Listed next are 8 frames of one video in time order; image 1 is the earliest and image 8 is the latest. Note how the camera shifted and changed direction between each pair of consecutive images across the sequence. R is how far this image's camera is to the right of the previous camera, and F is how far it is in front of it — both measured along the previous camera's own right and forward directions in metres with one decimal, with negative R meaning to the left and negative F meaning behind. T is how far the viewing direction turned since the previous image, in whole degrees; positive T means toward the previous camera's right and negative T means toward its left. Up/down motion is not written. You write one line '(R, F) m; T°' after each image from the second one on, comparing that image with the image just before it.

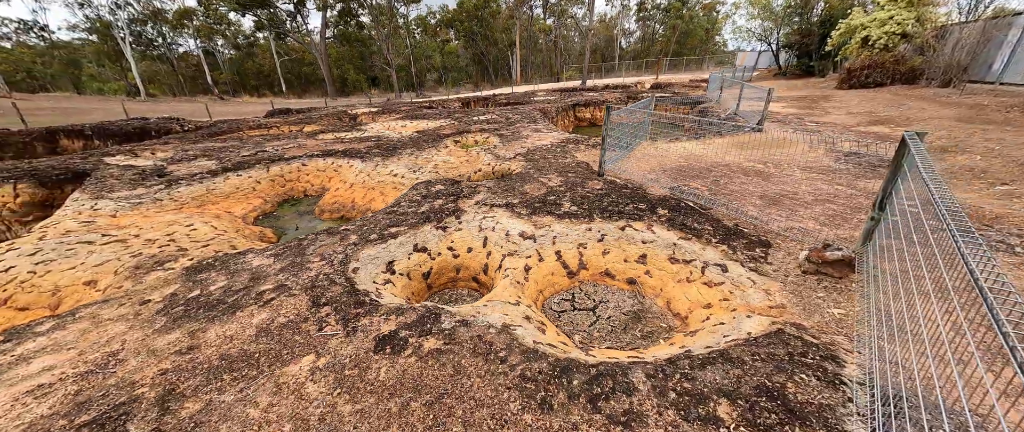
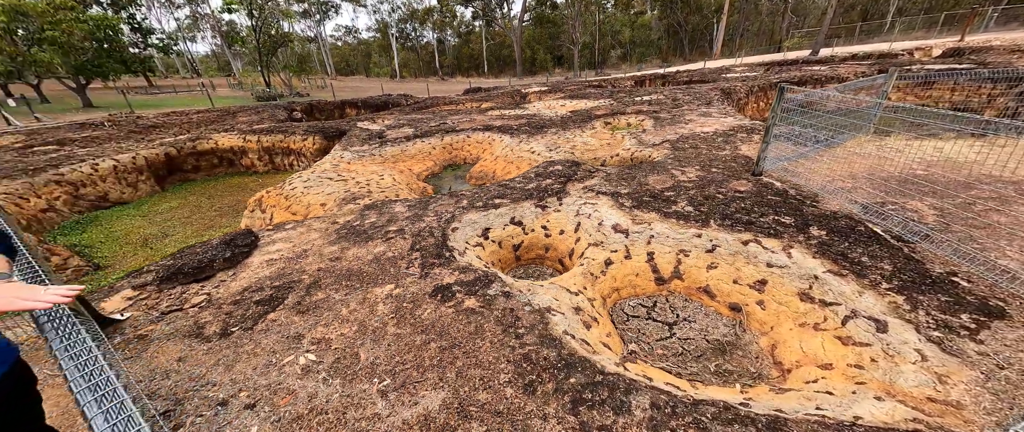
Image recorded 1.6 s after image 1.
(+0.8, +0.1) m; -26°
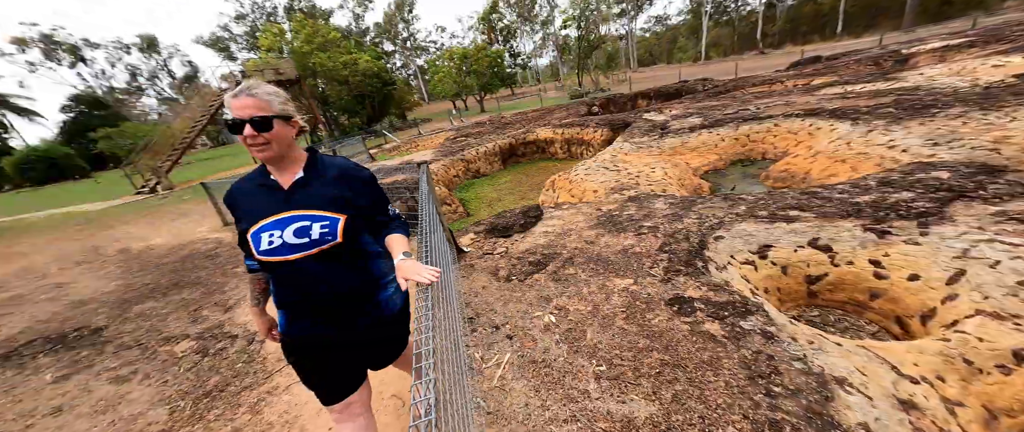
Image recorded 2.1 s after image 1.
(+0.2, 0.0) m; -45°
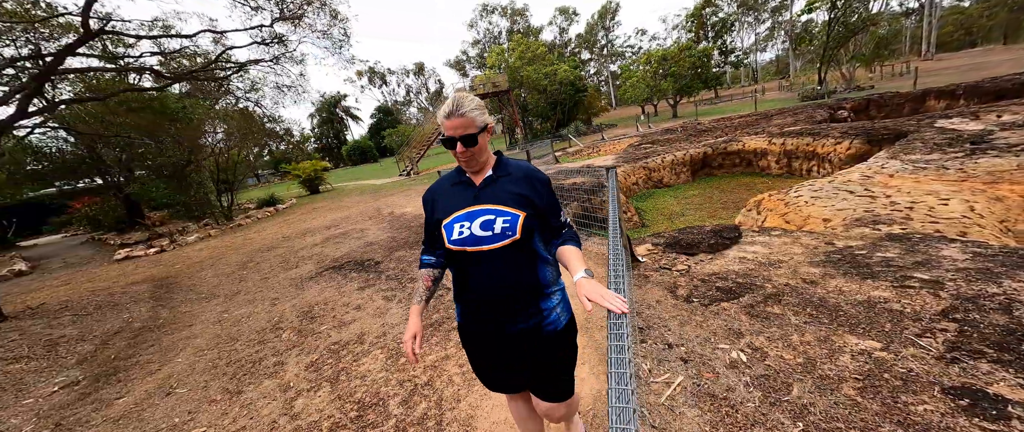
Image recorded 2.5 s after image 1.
(-0.1, -0.2) m; -29°
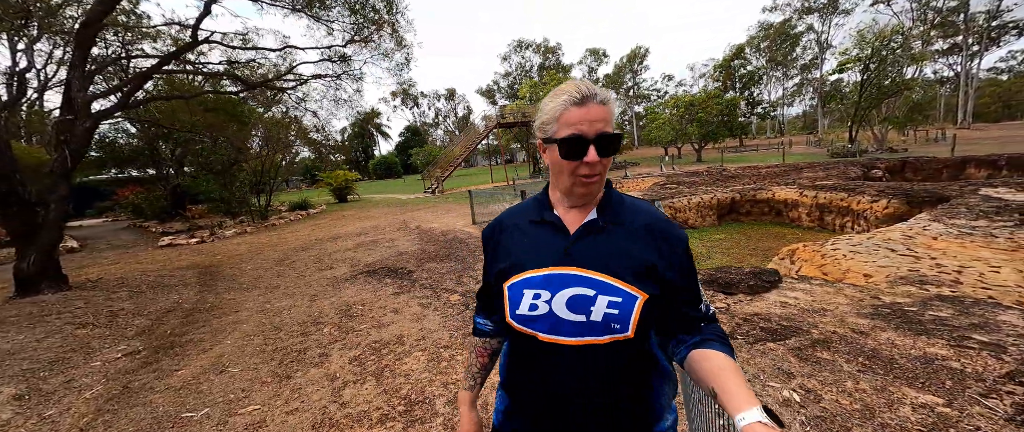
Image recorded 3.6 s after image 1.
(-0.4, -0.2) m; -3°
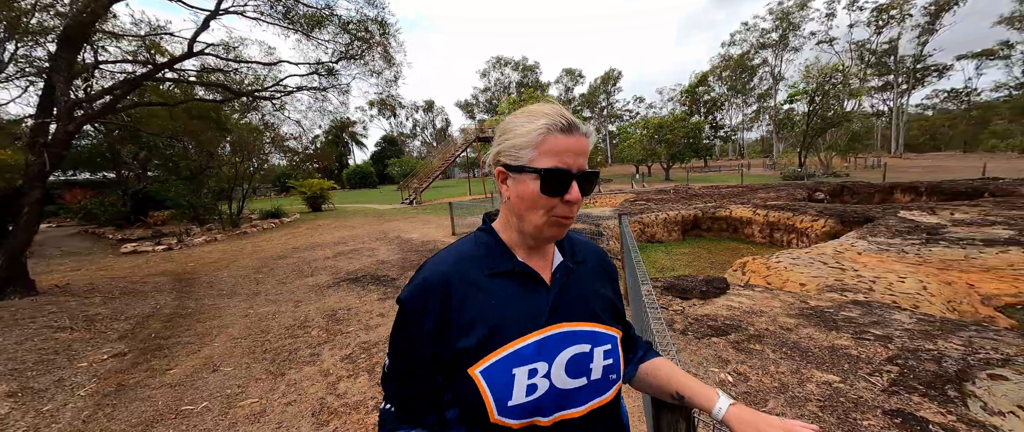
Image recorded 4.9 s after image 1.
(-0.1, -0.4) m; +4°
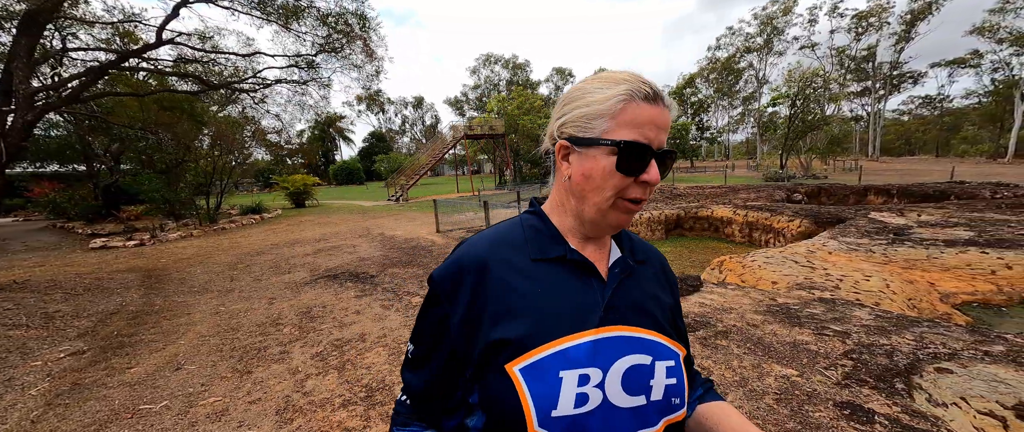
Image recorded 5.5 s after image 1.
(+0.2, 0.0) m; +2°
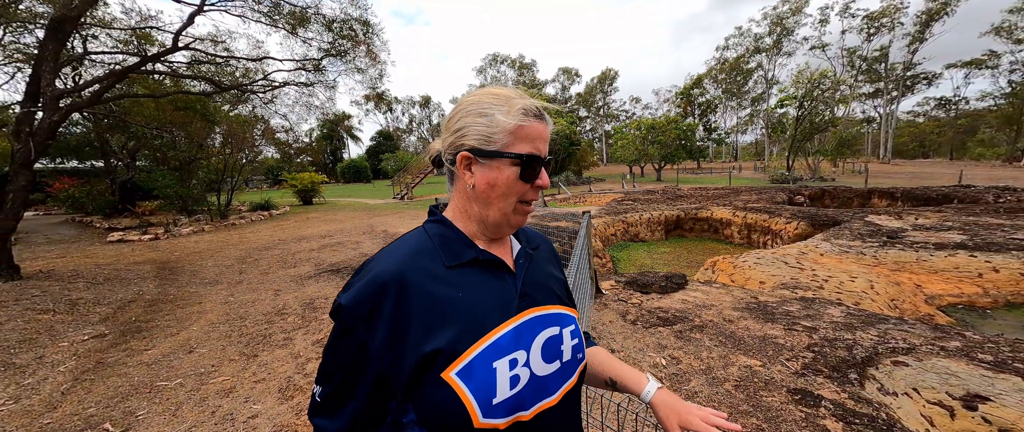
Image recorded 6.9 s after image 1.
(+0.2, -0.2) m; -1°
